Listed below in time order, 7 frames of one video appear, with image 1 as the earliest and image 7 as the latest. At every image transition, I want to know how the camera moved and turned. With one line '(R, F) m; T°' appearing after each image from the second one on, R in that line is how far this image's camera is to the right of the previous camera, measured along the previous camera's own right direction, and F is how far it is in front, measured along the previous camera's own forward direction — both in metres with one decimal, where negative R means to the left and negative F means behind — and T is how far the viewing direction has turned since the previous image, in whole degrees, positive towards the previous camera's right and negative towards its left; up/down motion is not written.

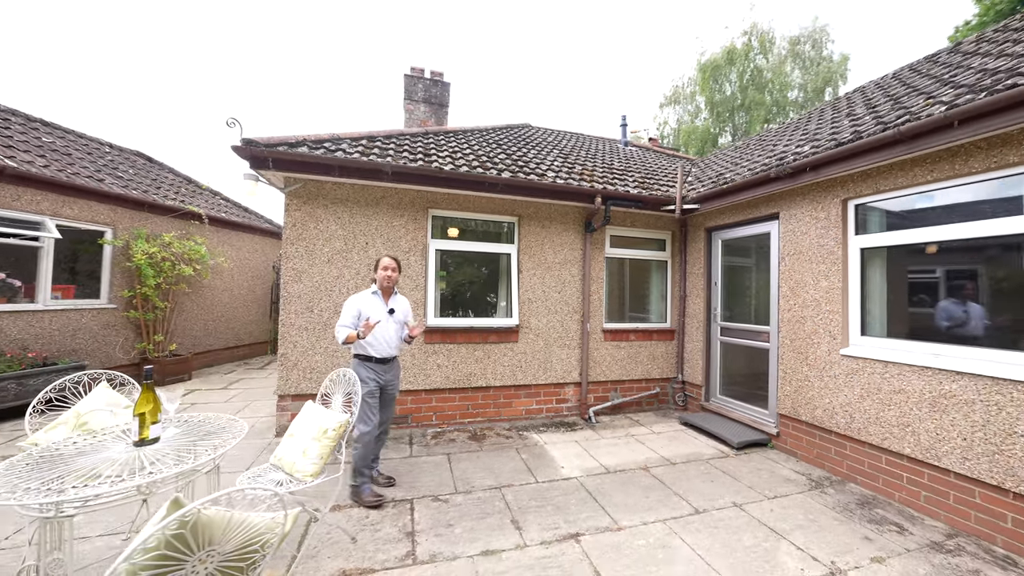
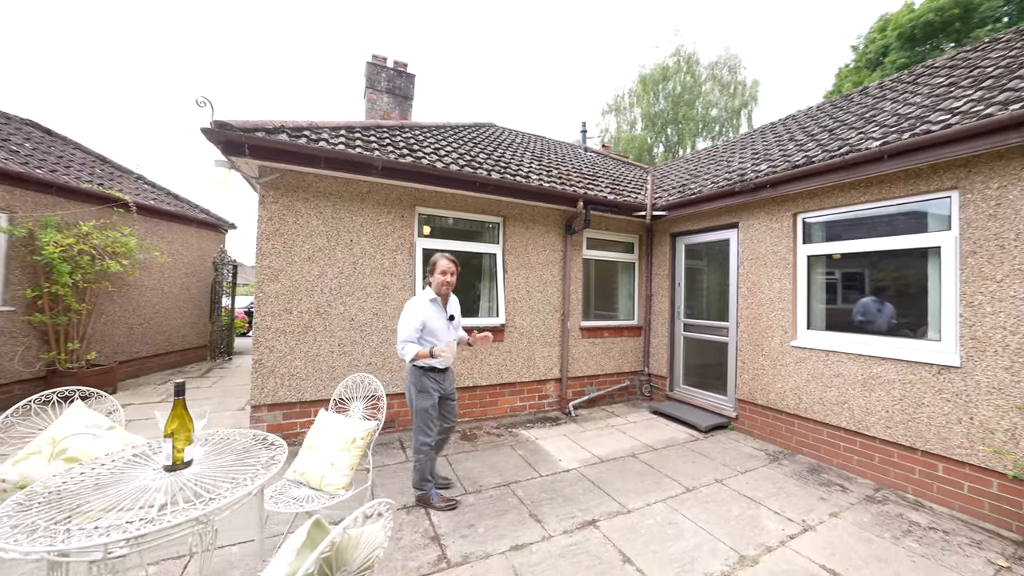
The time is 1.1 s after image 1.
(-0.6, 0.0) m; +10°
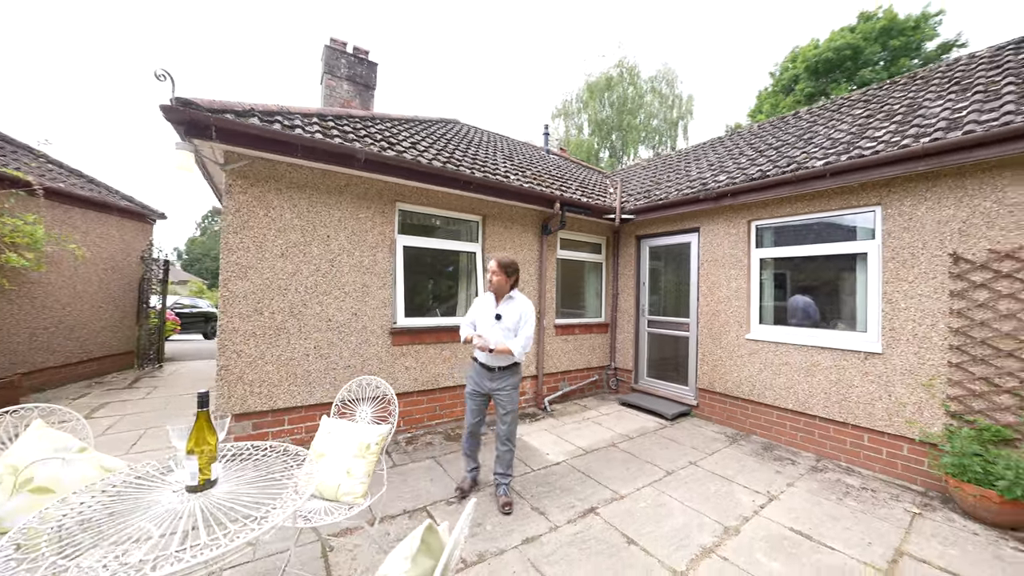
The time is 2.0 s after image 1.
(-0.4, 0.0) m; +9°
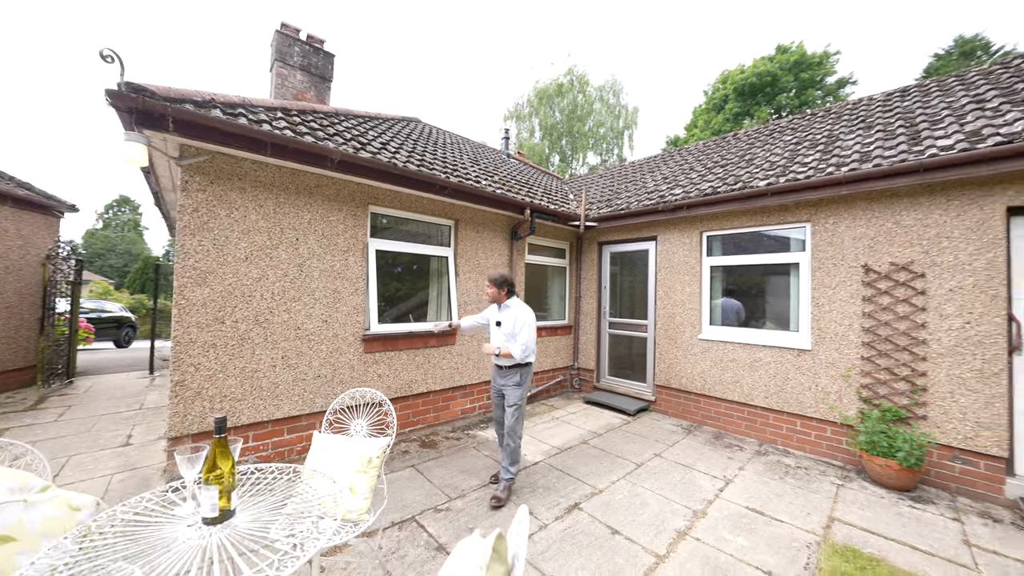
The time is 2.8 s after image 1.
(-0.3, 0.0) m; +8°
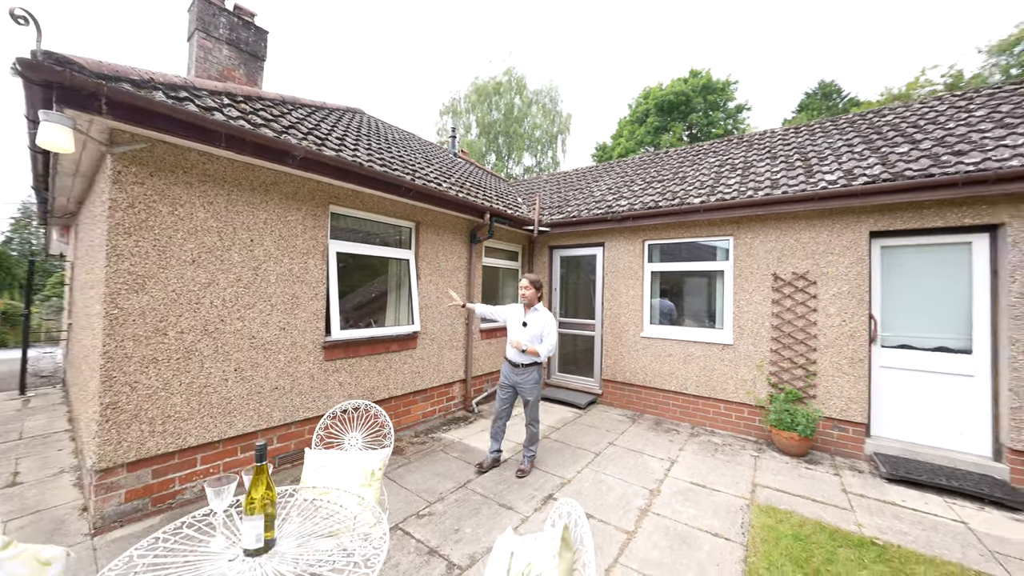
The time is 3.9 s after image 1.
(-0.4, -0.1) m; +11°
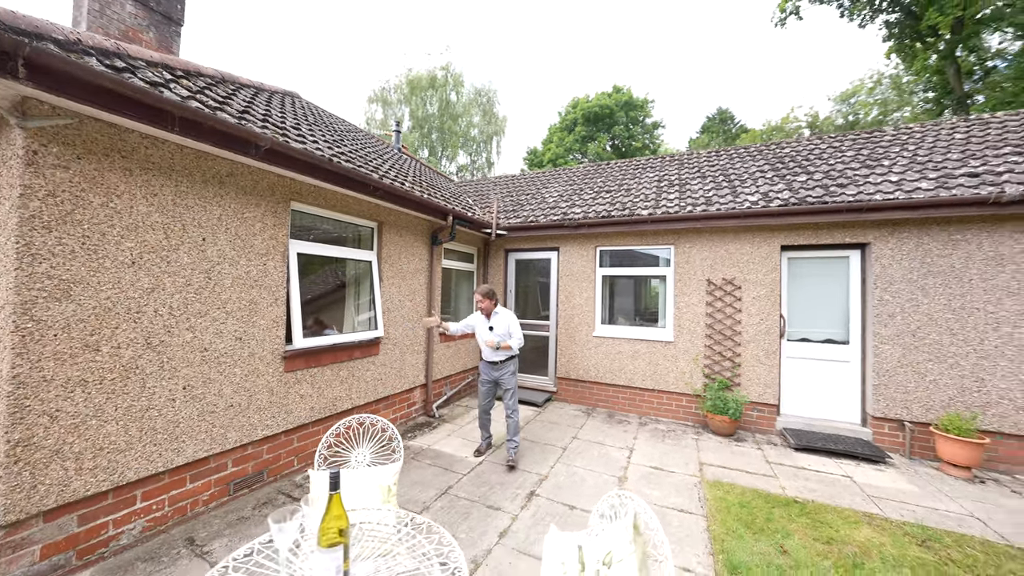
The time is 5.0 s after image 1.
(-0.5, 0.0) m; +12°
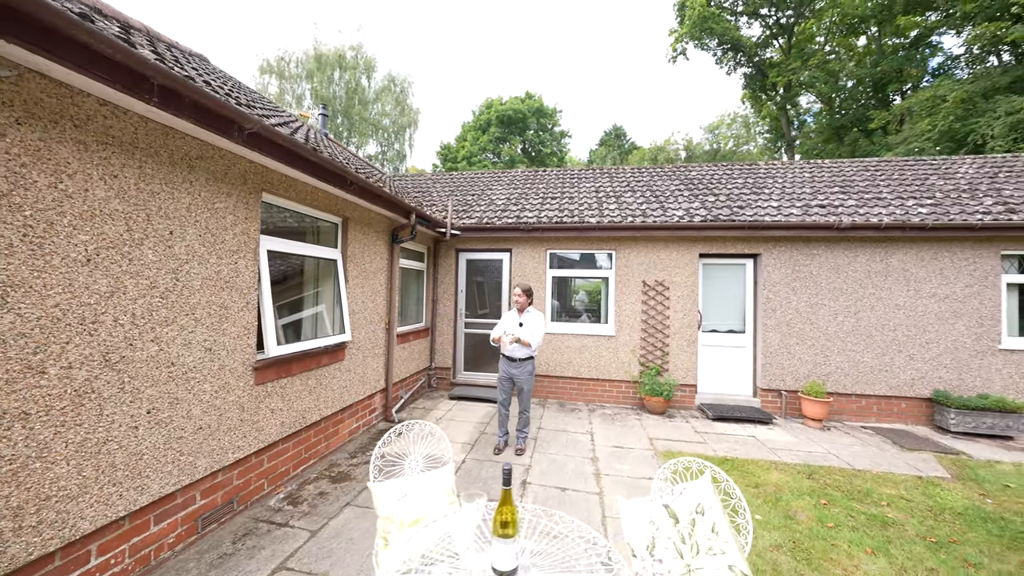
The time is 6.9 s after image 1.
(-0.8, 0.0) m; +15°
